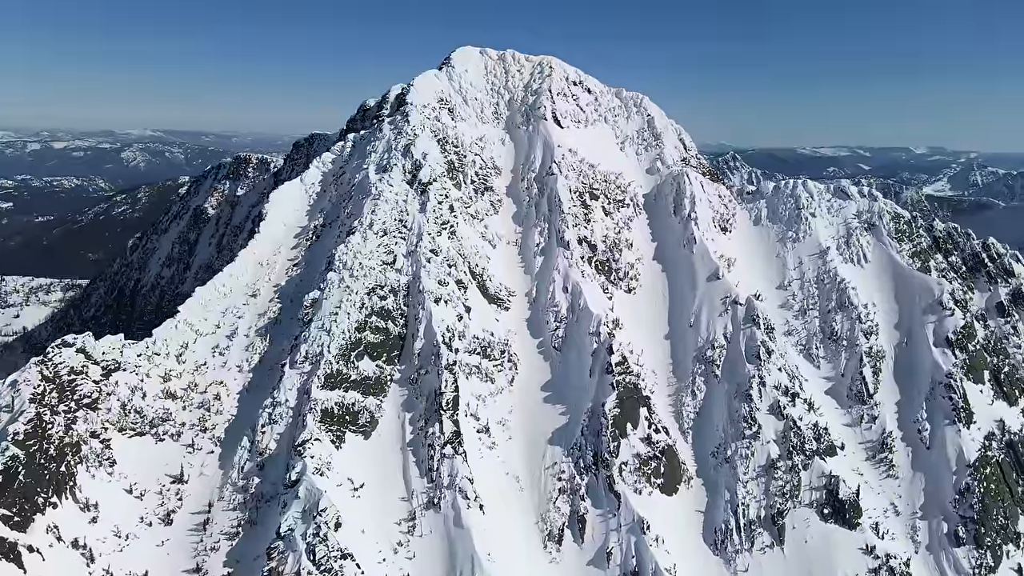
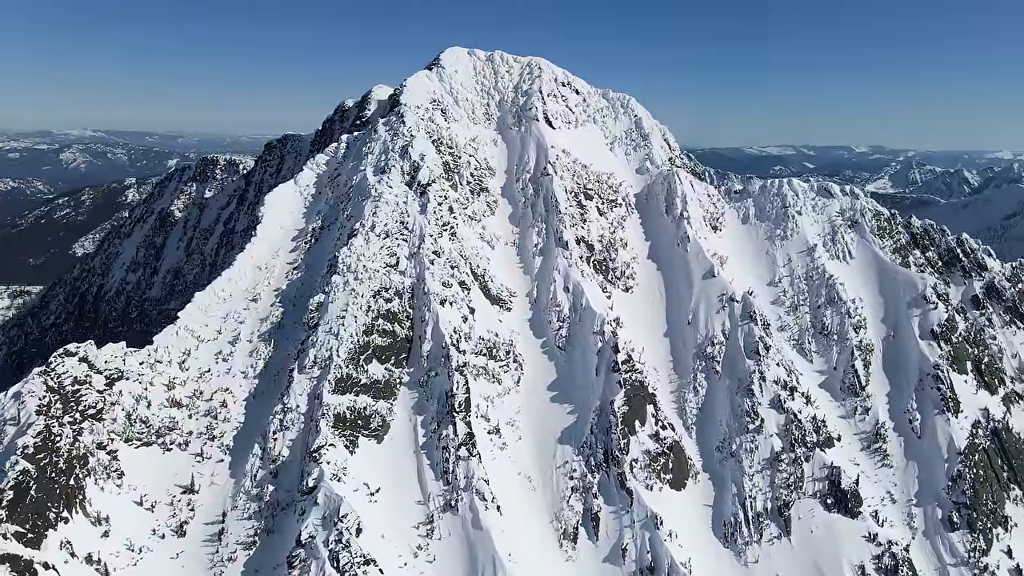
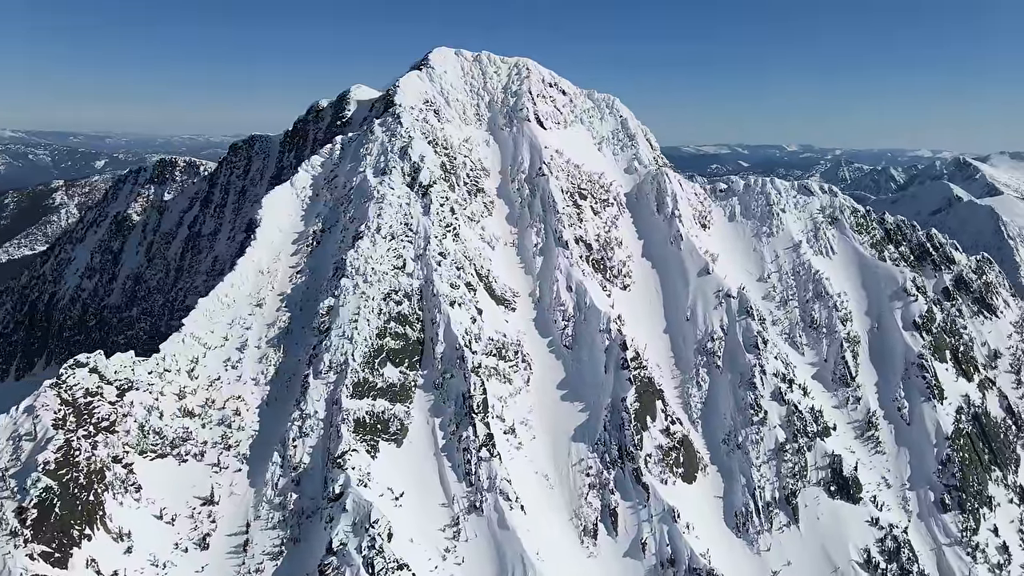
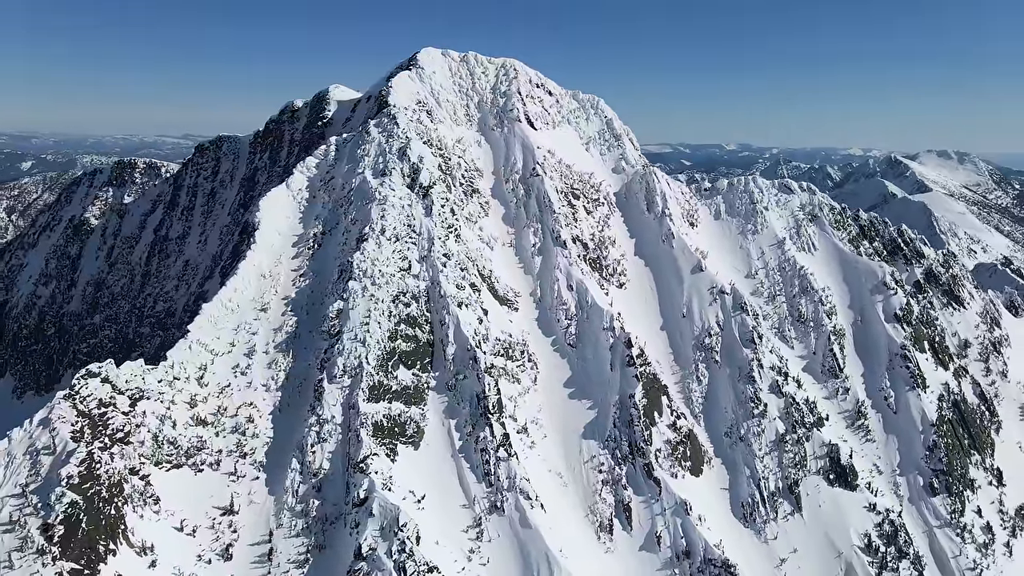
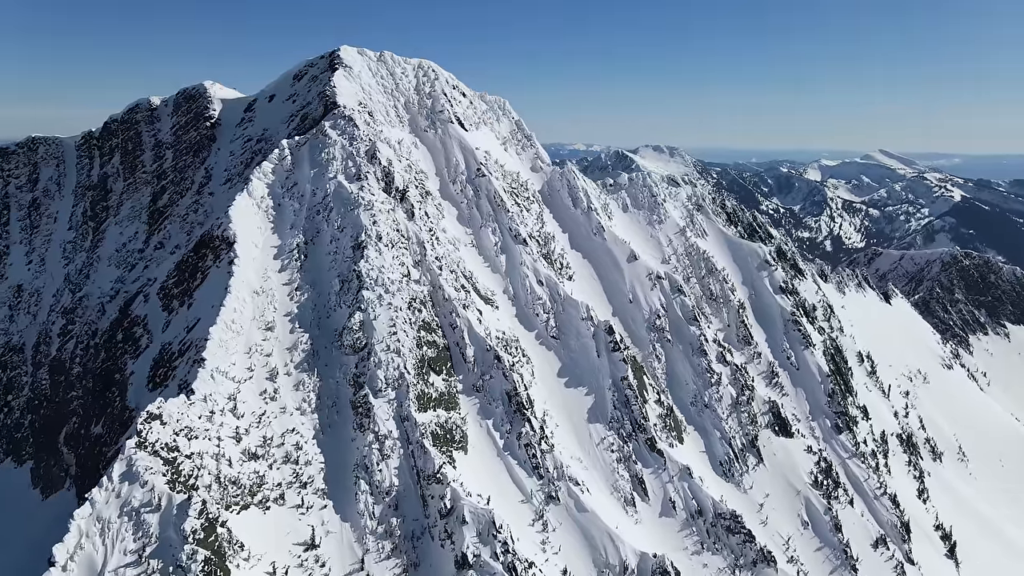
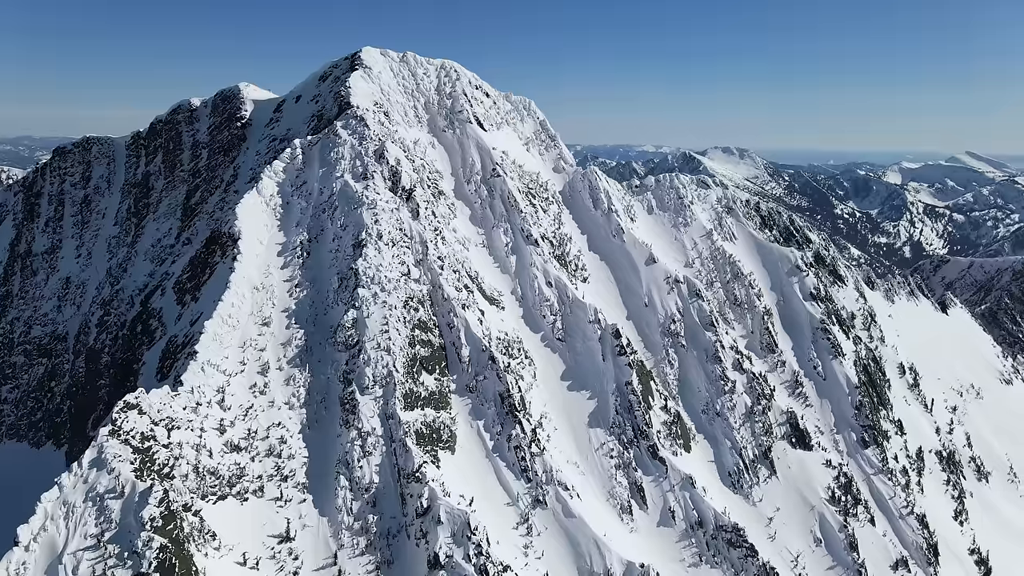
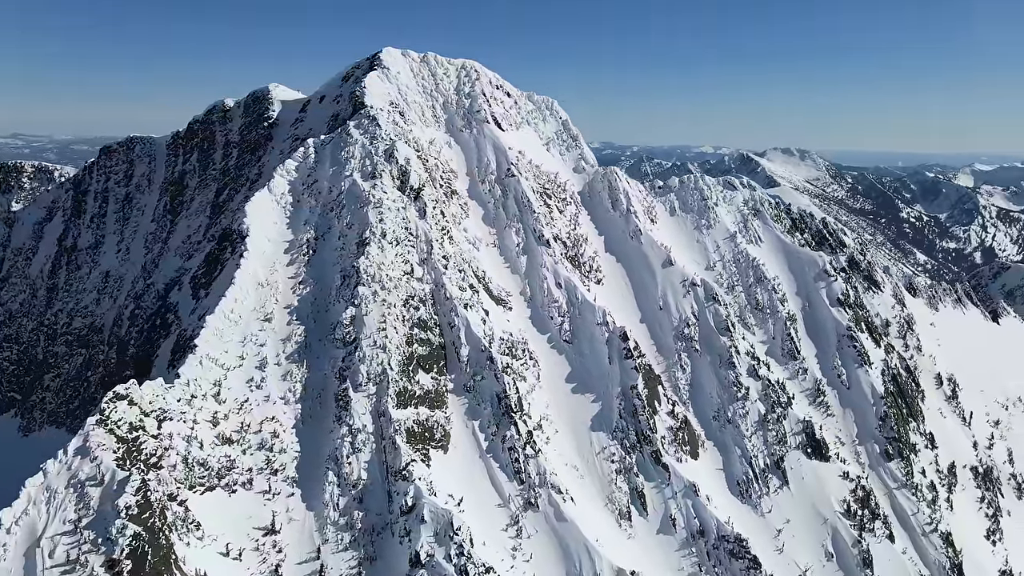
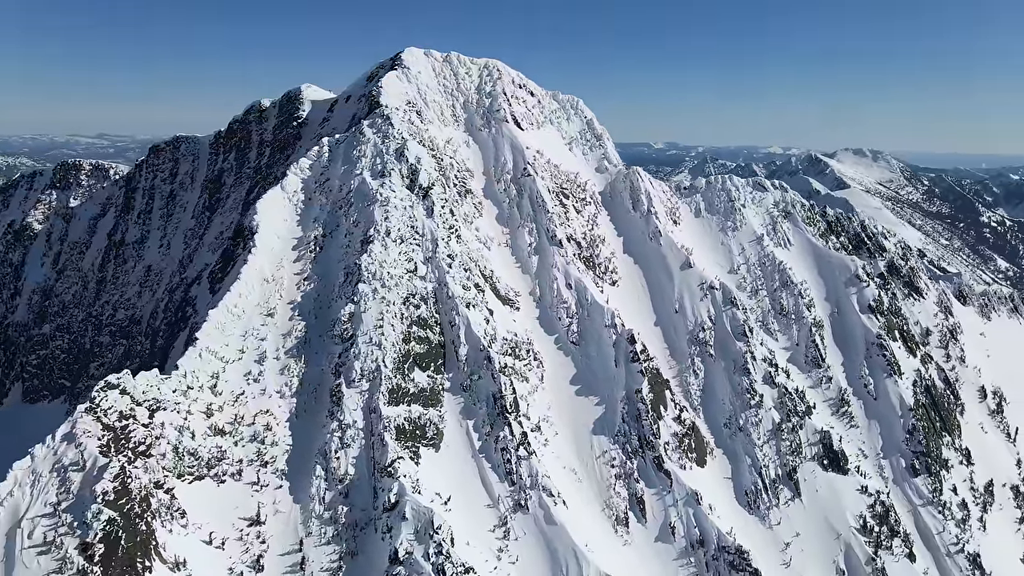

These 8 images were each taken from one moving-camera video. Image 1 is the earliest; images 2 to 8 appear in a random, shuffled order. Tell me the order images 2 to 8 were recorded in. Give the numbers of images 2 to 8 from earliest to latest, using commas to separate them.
2, 3, 4, 8, 7, 6, 5
